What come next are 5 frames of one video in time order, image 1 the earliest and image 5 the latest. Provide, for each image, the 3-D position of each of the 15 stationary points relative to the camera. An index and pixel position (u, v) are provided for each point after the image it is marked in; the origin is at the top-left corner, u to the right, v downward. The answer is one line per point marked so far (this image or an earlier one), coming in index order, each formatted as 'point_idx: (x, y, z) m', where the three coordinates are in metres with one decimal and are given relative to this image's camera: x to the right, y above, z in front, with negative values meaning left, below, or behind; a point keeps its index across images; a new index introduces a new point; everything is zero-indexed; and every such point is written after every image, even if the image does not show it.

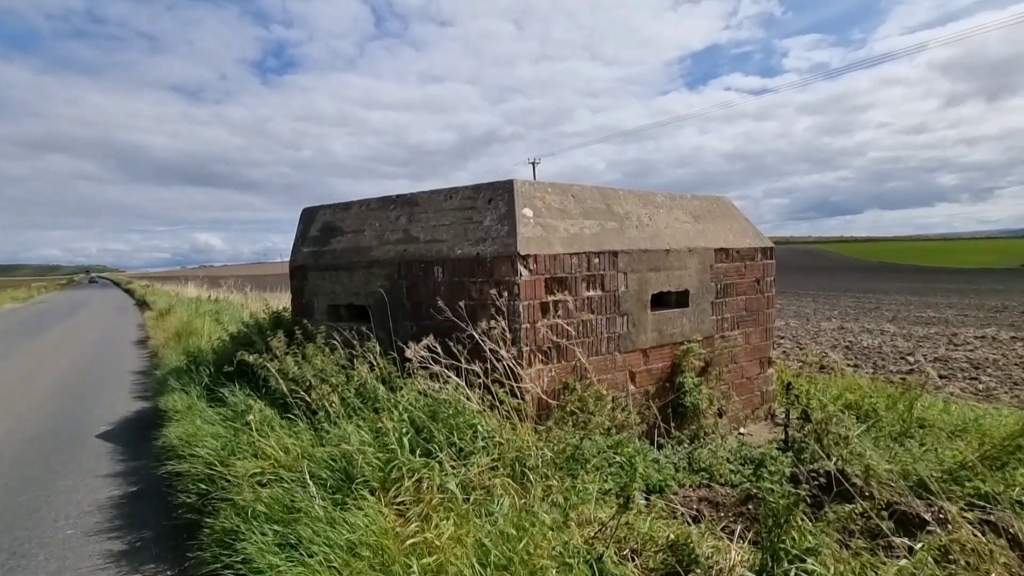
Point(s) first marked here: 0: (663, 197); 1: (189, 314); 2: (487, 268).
0: (+1.9, +1.1, +6.4) m
1: (-9.1, -0.8, +14.3) m
2: (-0.2, +0.2, +4.8) m
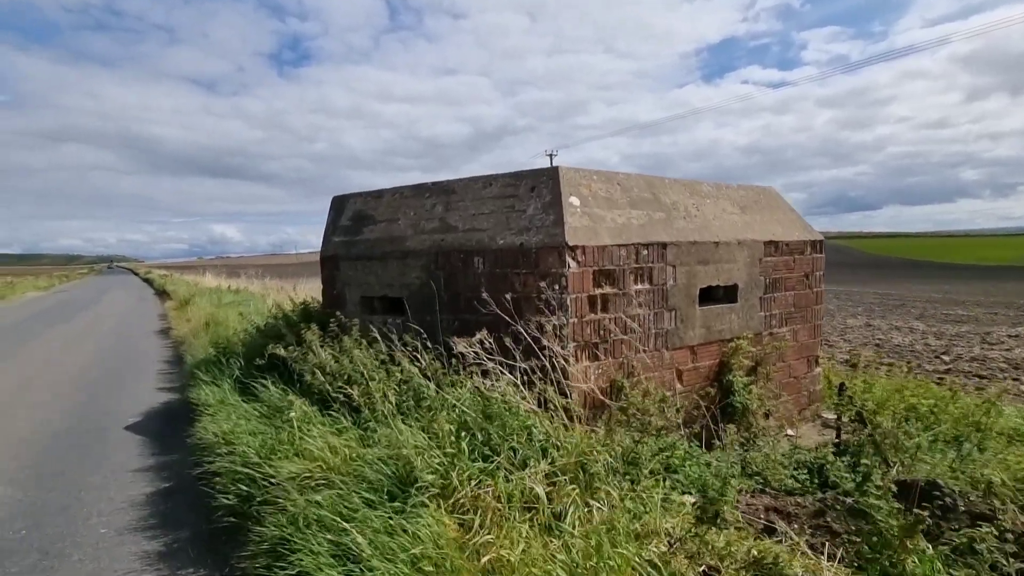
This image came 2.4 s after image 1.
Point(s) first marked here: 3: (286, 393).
0: (+2.3, +1.2, +6.1) m
1: (-8.4, -0.5, +14.2) m
2: (+0.2, +0.3, +4.6) m
3: (-1.9, -0.9, +4.4) m
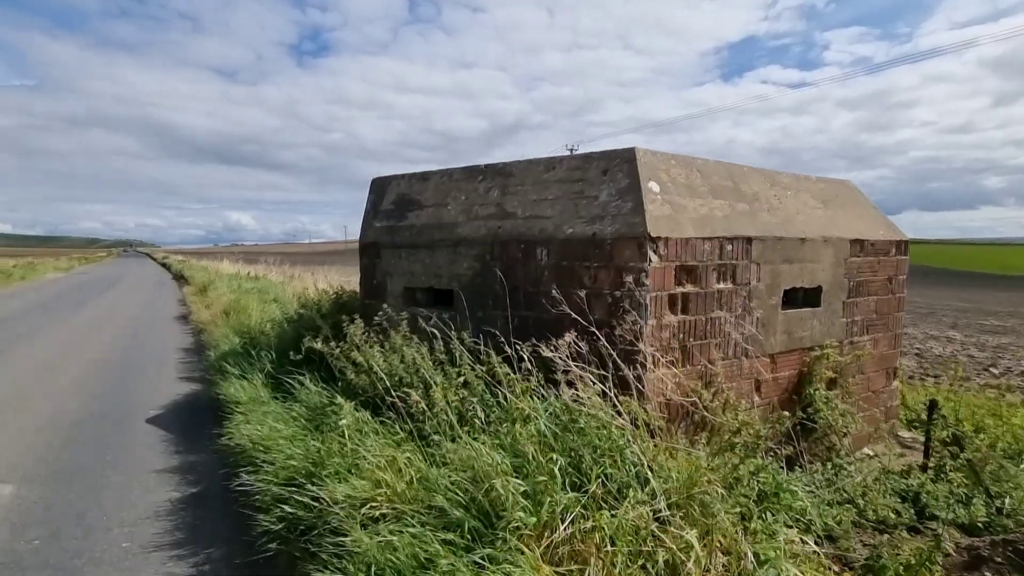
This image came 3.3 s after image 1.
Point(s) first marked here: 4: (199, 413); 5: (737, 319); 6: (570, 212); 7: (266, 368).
0: (+3.0, +1.2, +5.5) m
1: (-7.7, -0.1, +13.9) m
2: (+0.7, +0.3, +4.1) m
3: (-1.4, -0.8, +3.9) m
4: (-3.4, -1.4, +5.6) m
5: (+2.0, -0.3, +4.5) m
6: (+0.5, +0.6, +4.3) m
7: (-2.4, -0.8, +5.0) m
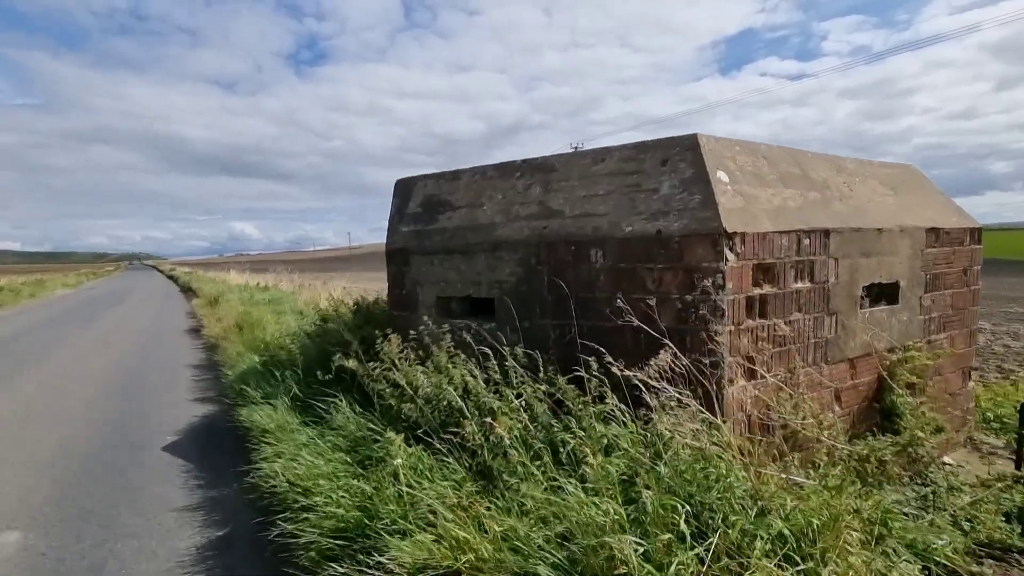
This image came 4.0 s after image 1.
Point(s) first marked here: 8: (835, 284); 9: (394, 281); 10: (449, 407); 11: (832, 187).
0: (+3.3, +1.2, +5.0) m
1: (-7.2, -0.4, +13.5) m
2: (+1.1, +0.3, +3.6) m
3: (-1.0, -0.9, +3.5) m
4: (-3.0, -1.5, +5.1) m
5: (+2.4, -0.3, +4.0) m
6: (+0.9, +0.6, +3.9) m
7: (-2.0, -0.9, +4.5) m
8: (+2.6, 0.0, +4.1) m
9: (-1.2, +0.1, +5.1) m
10: (-0.4, -0.7, +3.2) m
11: (+2.8, +0.9, +4.5) m
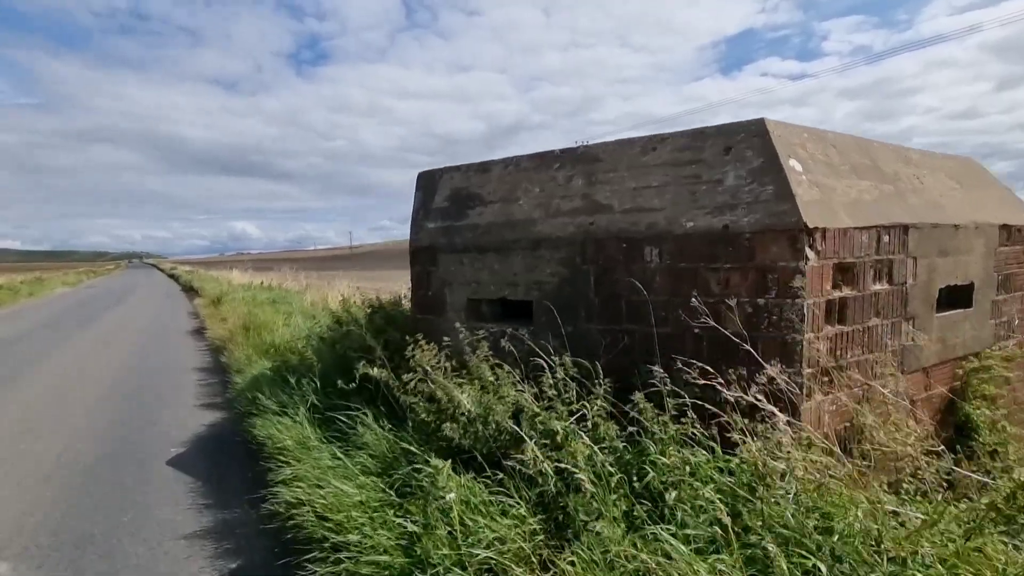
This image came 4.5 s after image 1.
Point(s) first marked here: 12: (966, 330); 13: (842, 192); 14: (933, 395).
0: (+3.7, +1.2, +4.6) m
1: (-6.9, -0.4, +13.1) m
2: (+1.4, +0.2, +3.2) m
3: (-0.7, -0.9, +3.1) m
4: (-2.6, -1.5, +4.7) m
5: (+2.7, -0.3, +3.6) m
6: (+1.2, +0.6, +3.5) m
7: (-1.6, -0.9, +4.1) m
8: (+2.9, 0.0, +3.7) m
9: (-0.9, +0.1, +4.7) m
10: (-0.1, -0.7, +2.8) m
11: (+3.1, +0.9, +4.1) m
12: (+3.7, -0.3, +4.2) m
13: (+2.2, +0.6, +3.4) m
14: (+3.3, -0.8, +4.0) m
